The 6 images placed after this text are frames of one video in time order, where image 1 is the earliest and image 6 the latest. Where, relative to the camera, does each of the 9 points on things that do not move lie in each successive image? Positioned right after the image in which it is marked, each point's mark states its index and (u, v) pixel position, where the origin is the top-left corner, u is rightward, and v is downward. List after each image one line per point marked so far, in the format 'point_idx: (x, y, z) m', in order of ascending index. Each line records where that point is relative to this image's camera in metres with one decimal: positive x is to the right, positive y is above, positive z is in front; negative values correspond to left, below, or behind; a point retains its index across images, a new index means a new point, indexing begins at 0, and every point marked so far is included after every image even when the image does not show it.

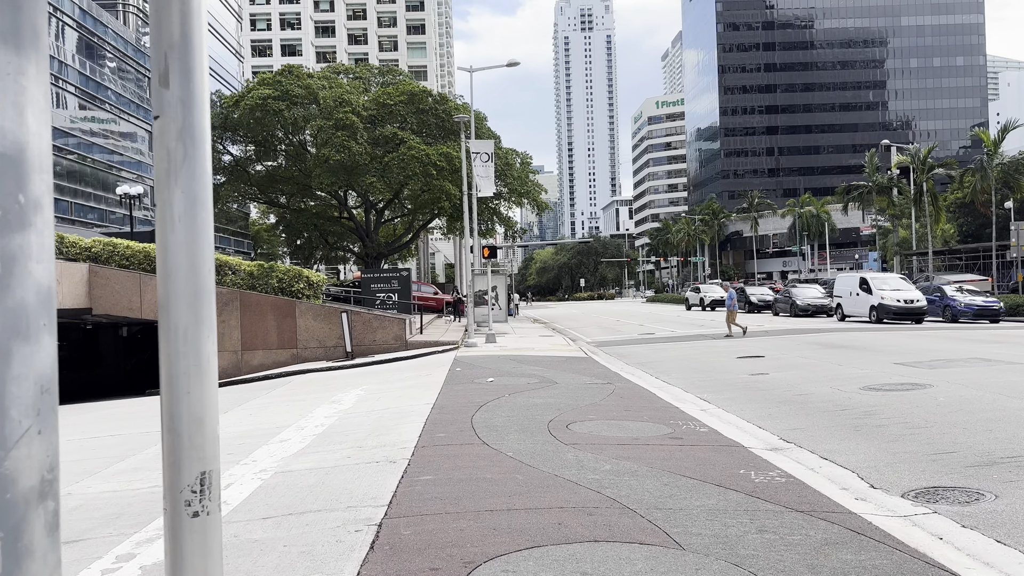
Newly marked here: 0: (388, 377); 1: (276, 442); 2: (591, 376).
0: (-2.1, -1.5, +14.7) m
1: (-2.3, -1.5, +8.4) m
2: (+1.2, -1.4, +13.2) m
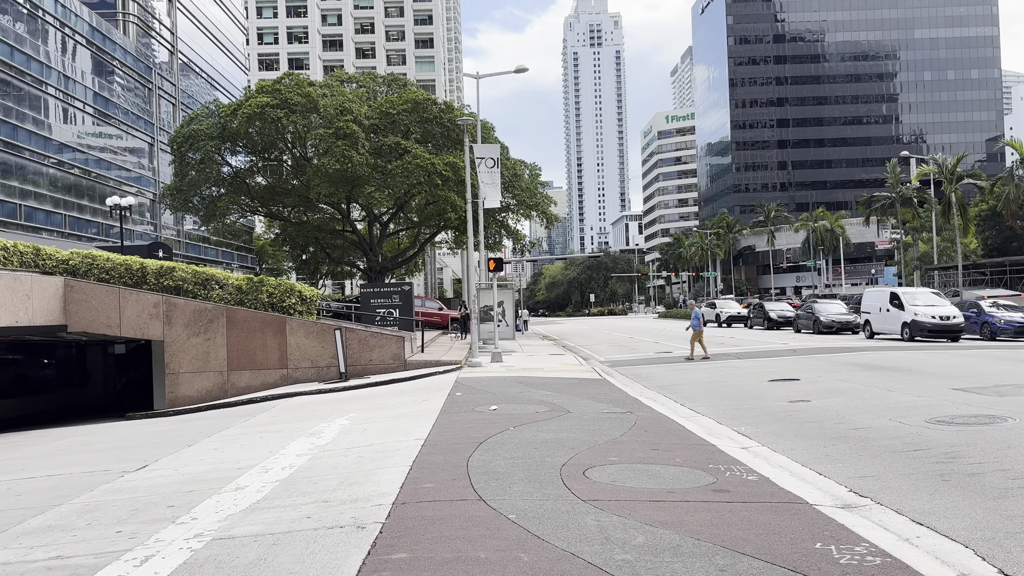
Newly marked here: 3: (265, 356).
0: (-2.0, -1.8, +13.2) m
1: (-2.3, -1.7, +6.9) m
2: (+1.3, -1.6, +11.7) m
3: (-5.6, -1.5, +19.3) m
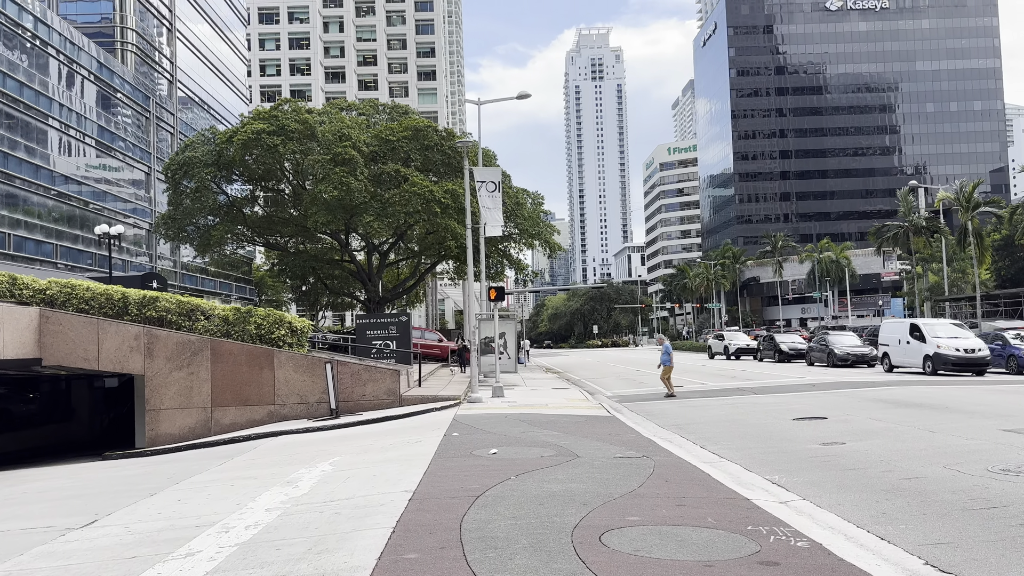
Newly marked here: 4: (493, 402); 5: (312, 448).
0: (-2.0, -2.2, +12.1) m
1: (-2.3, -1.9, +5.8) m
2: (+1.4, -1.9, +10.6) m
3: (-5.5, -2.2, +18.2) m
4: (-0.4, -2.5, +19.0) m
5: (-2.9, -2.3, +12.5) m
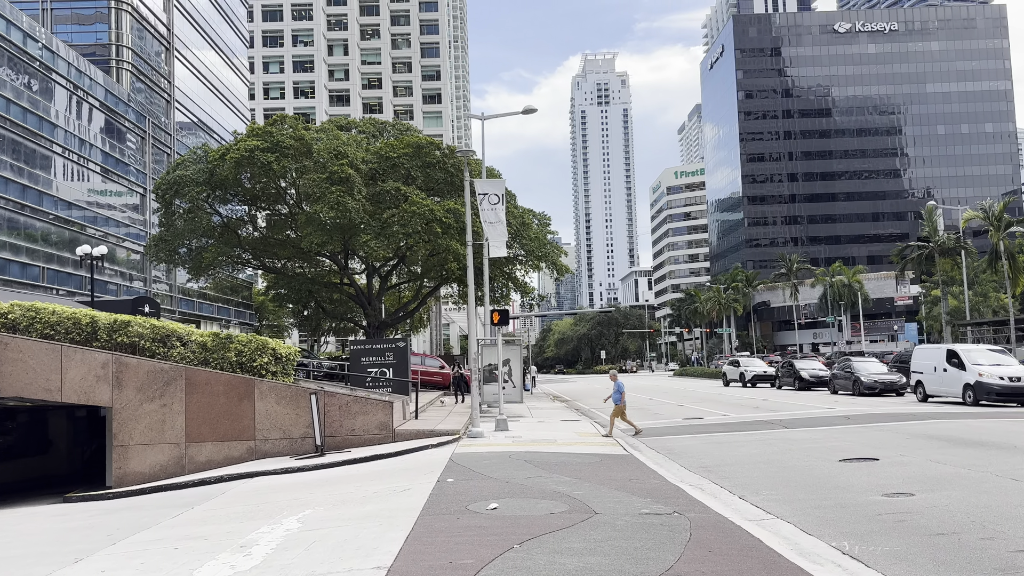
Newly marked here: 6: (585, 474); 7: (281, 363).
0: (-2.0, -2.5, +10.4) m
1: (-2.3, -1.9, +4.1) m
2: (+1.4, -2.2, +8.9) m
3: (-5.4, -2.6, +16.5) m
4: (-0.3, -3.0, +17.3) m
5: (-2.9, -2.6, +10.9) m
6: (+0.9, -2.3, +10.8) m
7: (-4.8, -1.6, +17.7) m
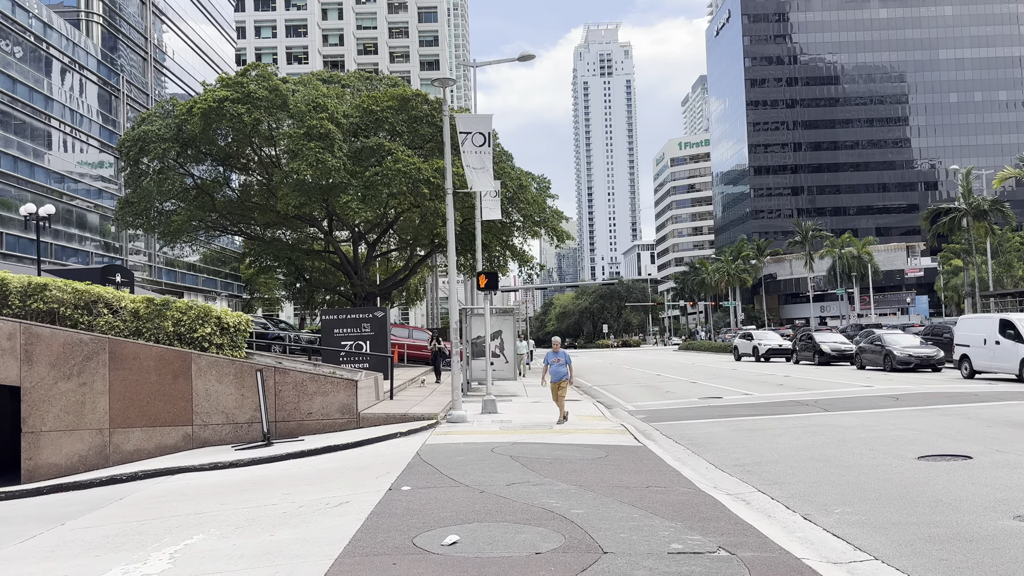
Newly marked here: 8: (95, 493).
0: (-2.2, -1.9, +7.8) m
1: (-2.5, -1.6, +1.5) m
2: (+1.2, -1.7, +6.2) m
3: (-5.6, -1.9, +13.9) m
4: (-0.5, -2.3, +14.6) m
5: (-3.1, -2.1, +8.2) m
6: (+0.7, -1.8, +8.1) m
7: (-5.0, -0.8, +15.1) m
8: (-4.9, -2.4, +10.0) m
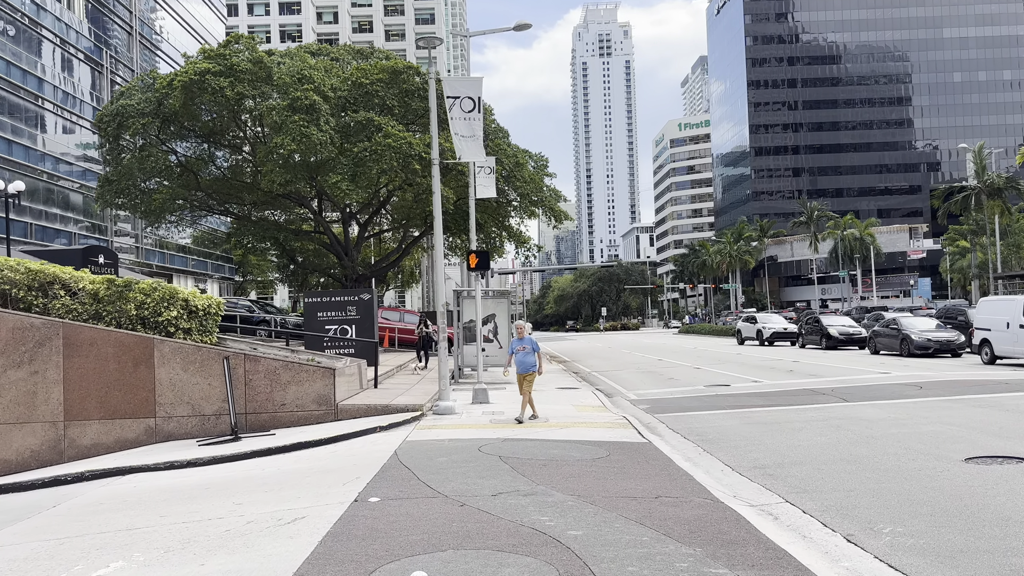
0: (-2.3, -1.8, +6.6) m
1: (-2.6, -1.5, +0.3) m
2: (+1.1, -1.5, +5.1) m
3: (-5.7, -1.6, +12.8) m
4: (-0.6, -1.9, +13.5) m
5: (-3.2, -1.9, +7.1) m
6: (+0.6, -1.6, +7.0) m
7: (-5.1, -0.5, +13.9) m
8: (-5.0, -2.2, +8.8) m
